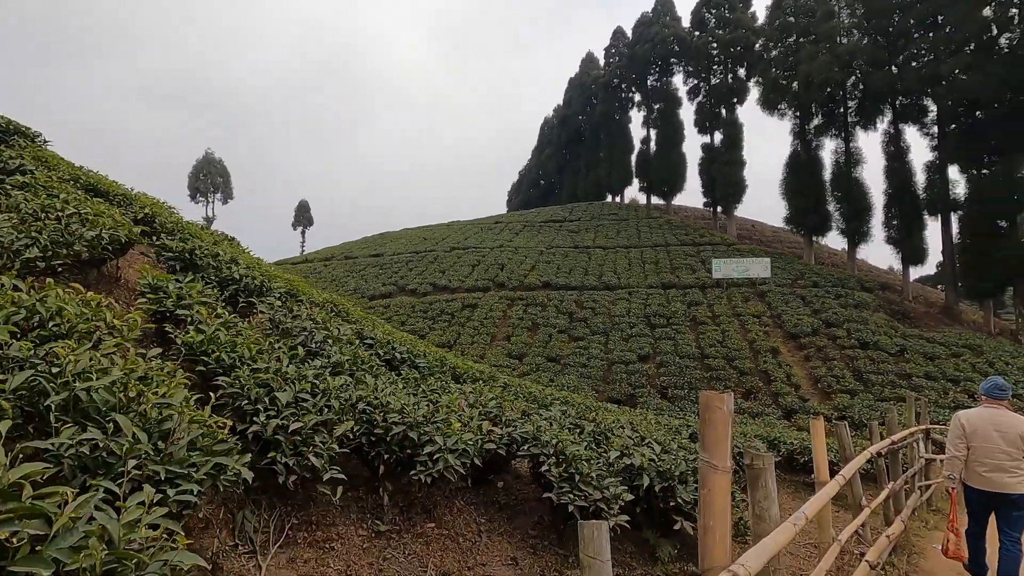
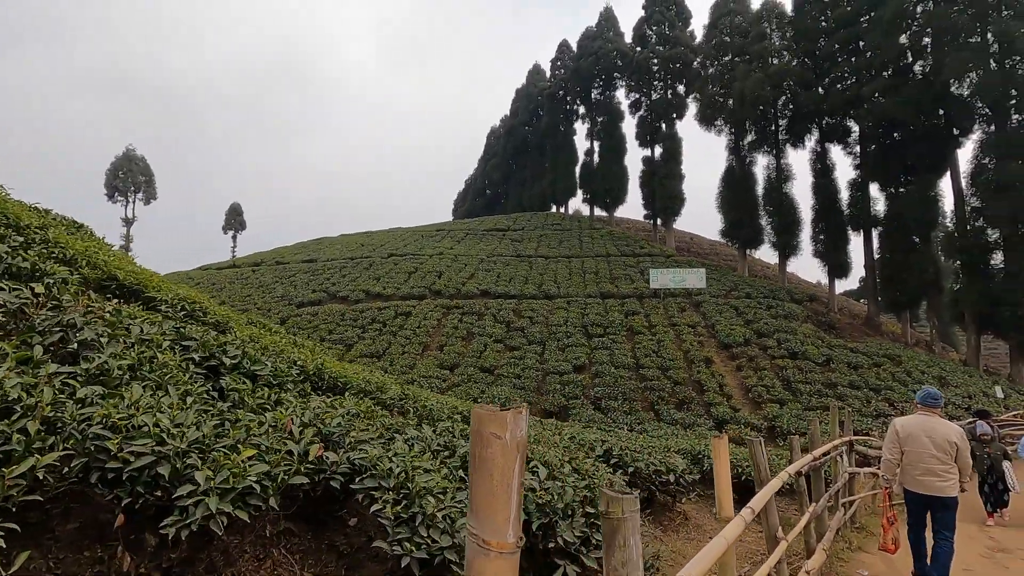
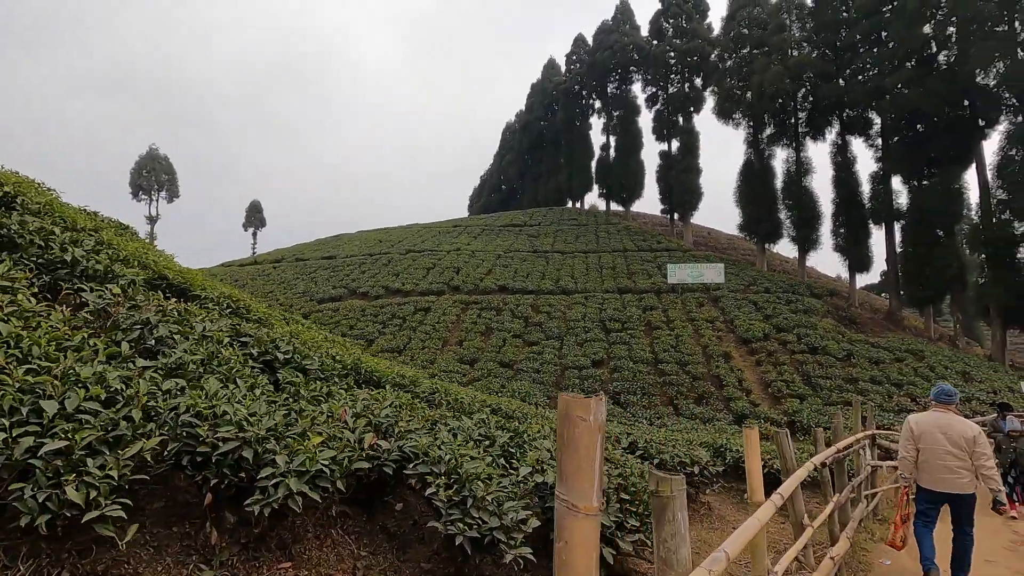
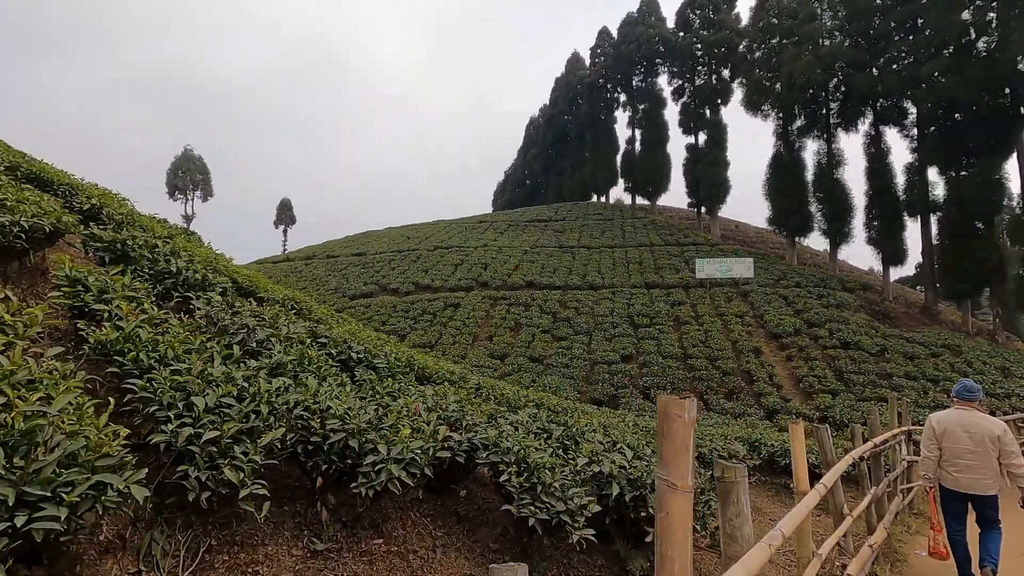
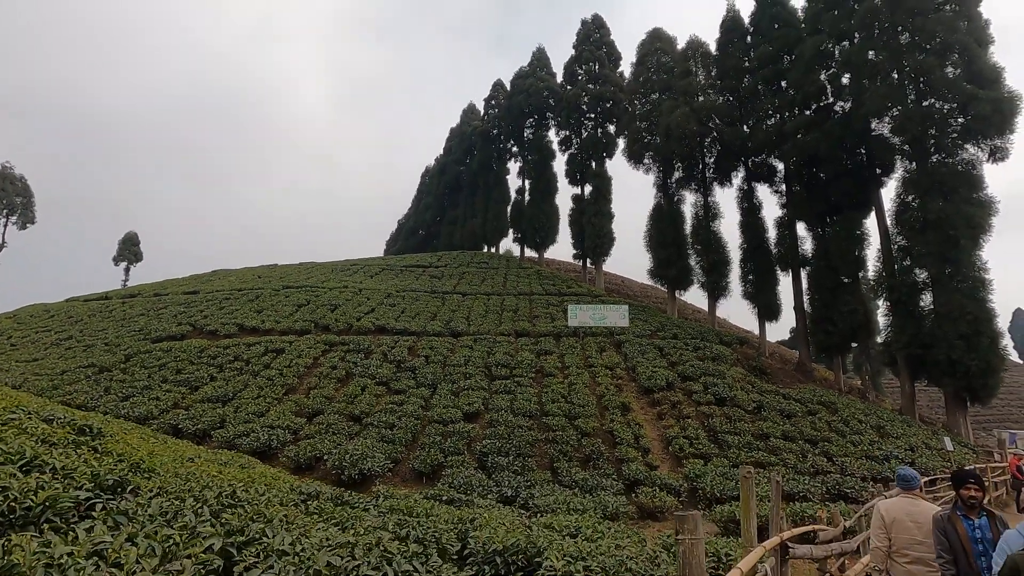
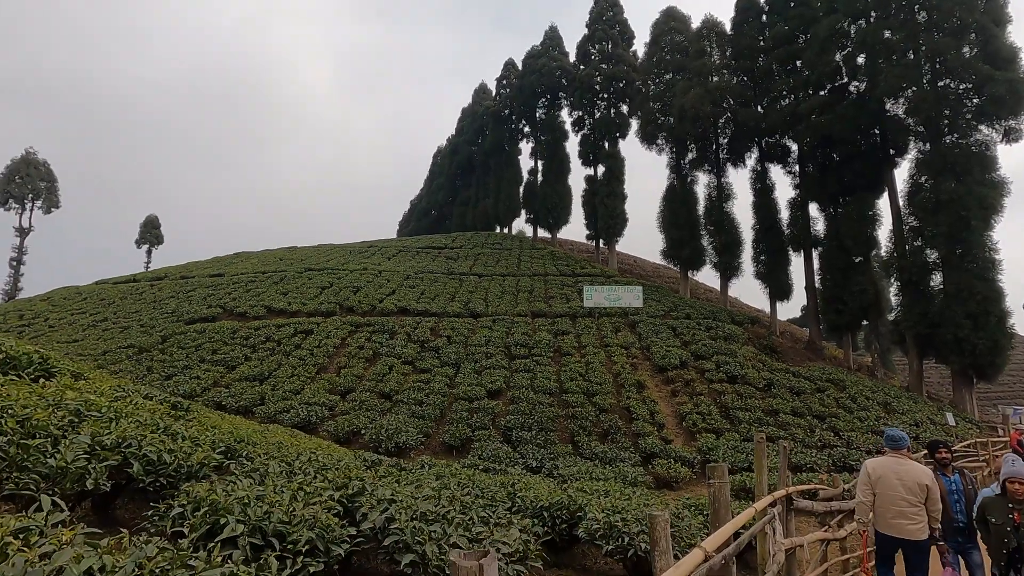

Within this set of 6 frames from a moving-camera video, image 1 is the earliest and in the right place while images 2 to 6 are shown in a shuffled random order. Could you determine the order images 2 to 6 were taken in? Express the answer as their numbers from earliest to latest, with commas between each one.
4, 3, 2, 6, 5
